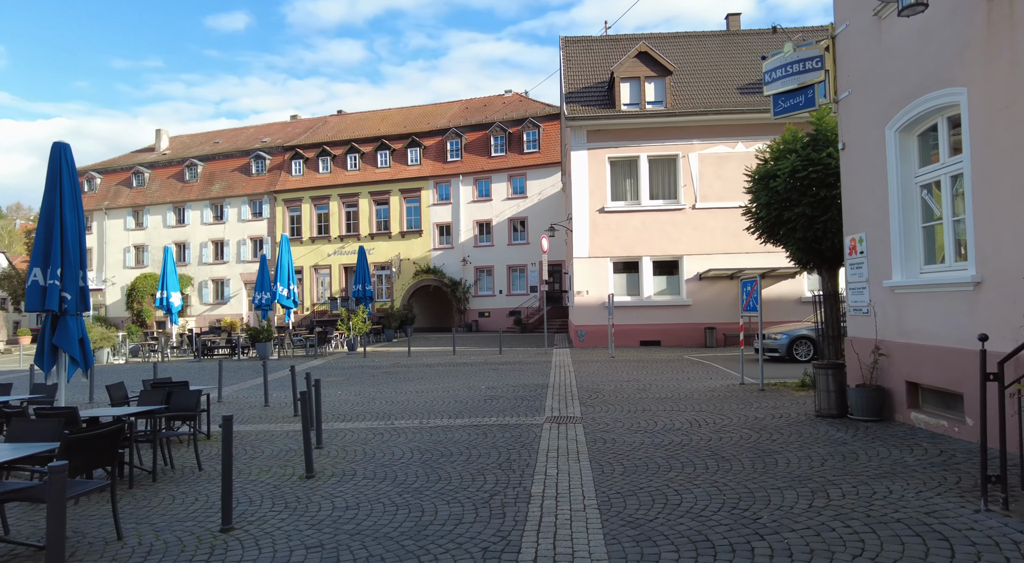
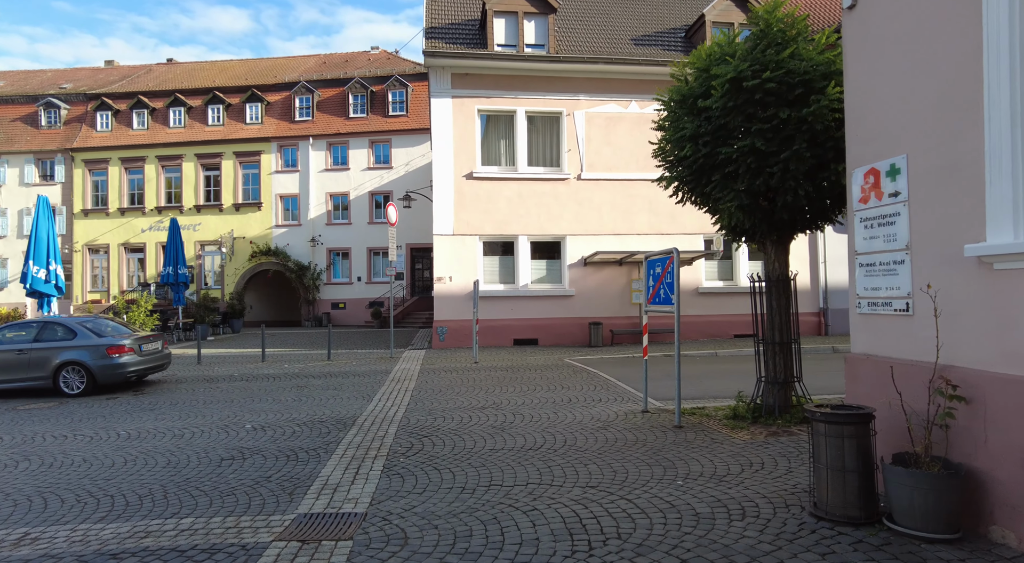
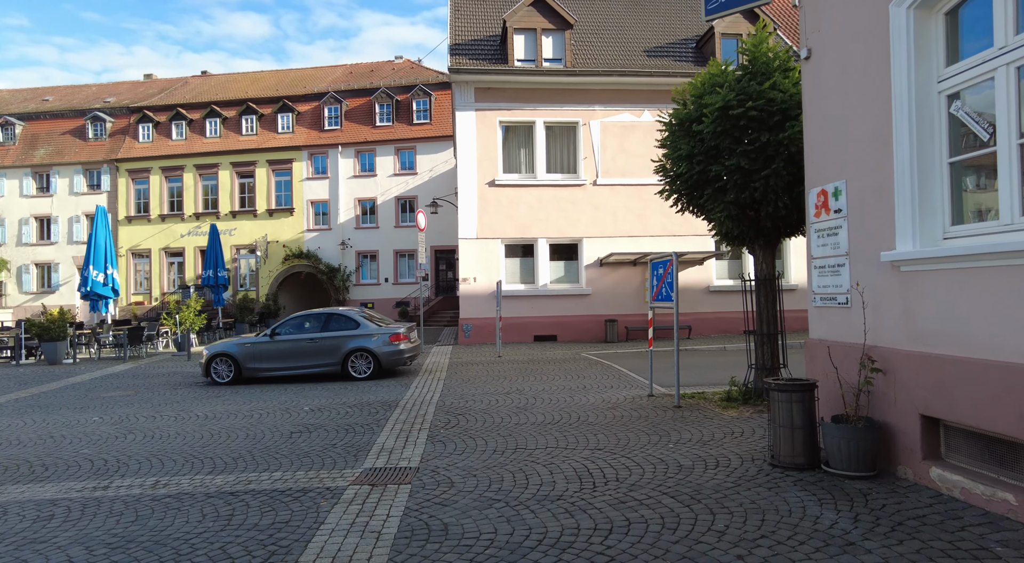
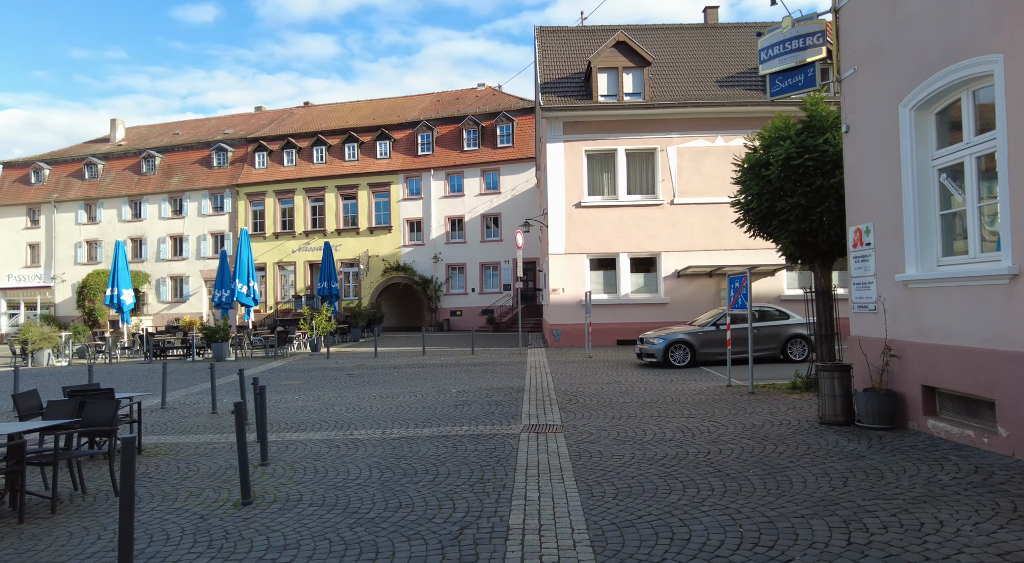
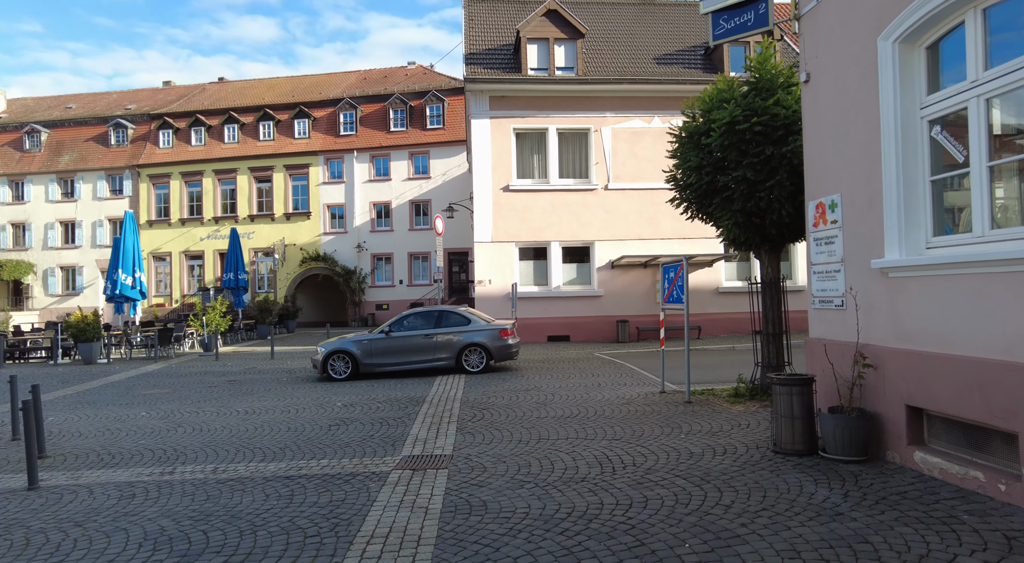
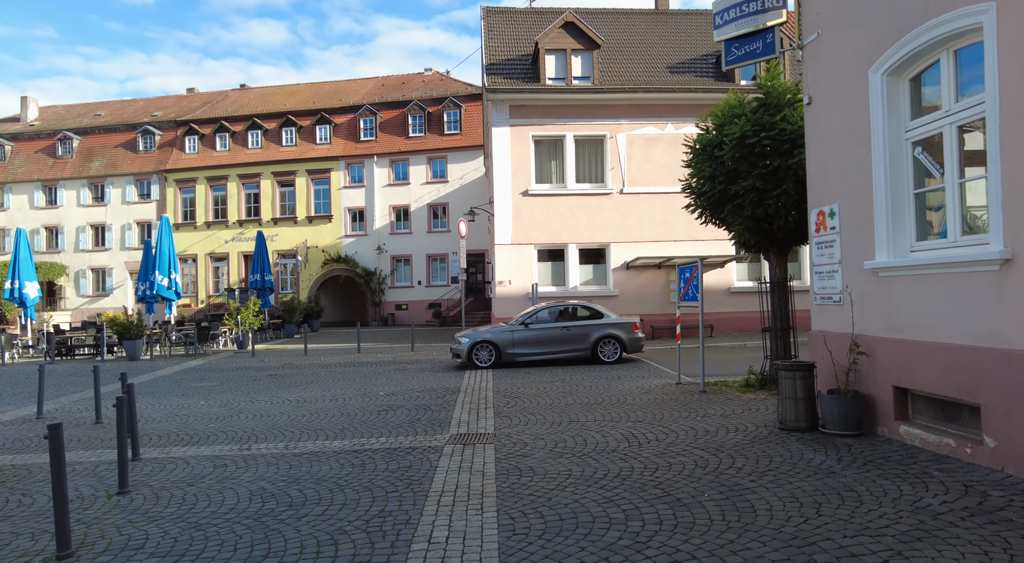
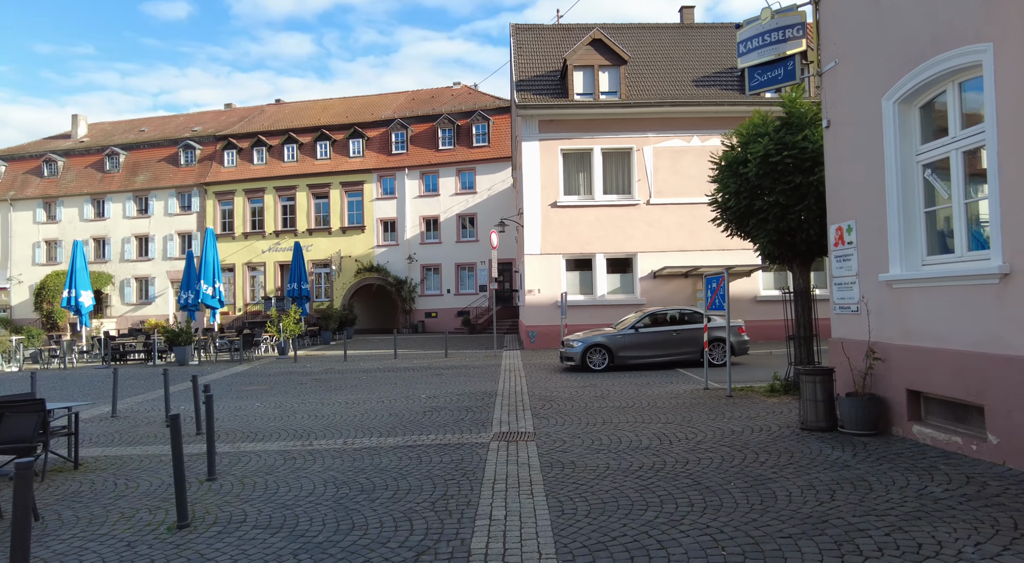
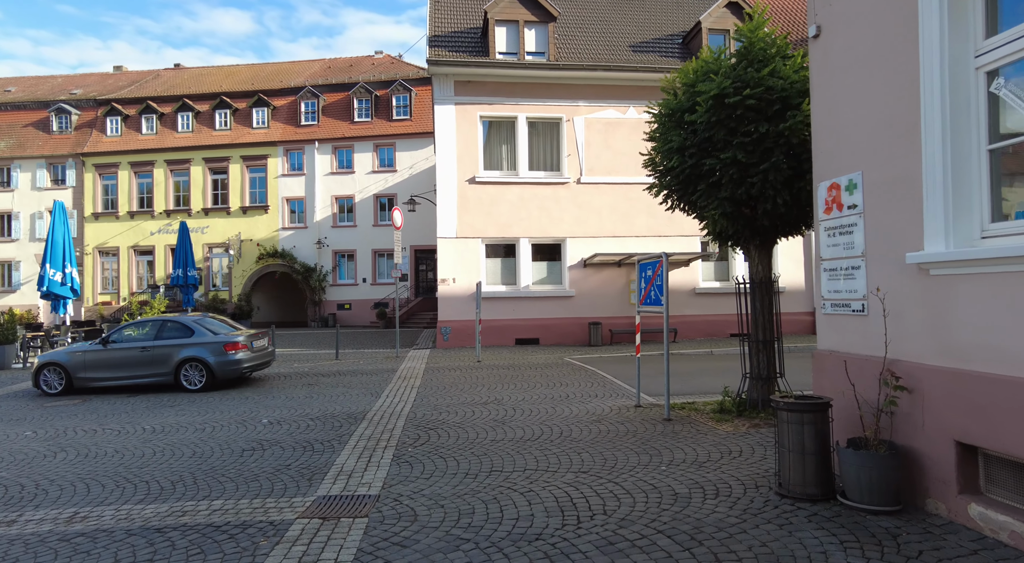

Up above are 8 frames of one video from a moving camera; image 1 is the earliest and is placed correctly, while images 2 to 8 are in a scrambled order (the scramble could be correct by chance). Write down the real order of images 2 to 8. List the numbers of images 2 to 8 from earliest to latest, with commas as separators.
4, 7, 6, 5, 3, 8, 2
